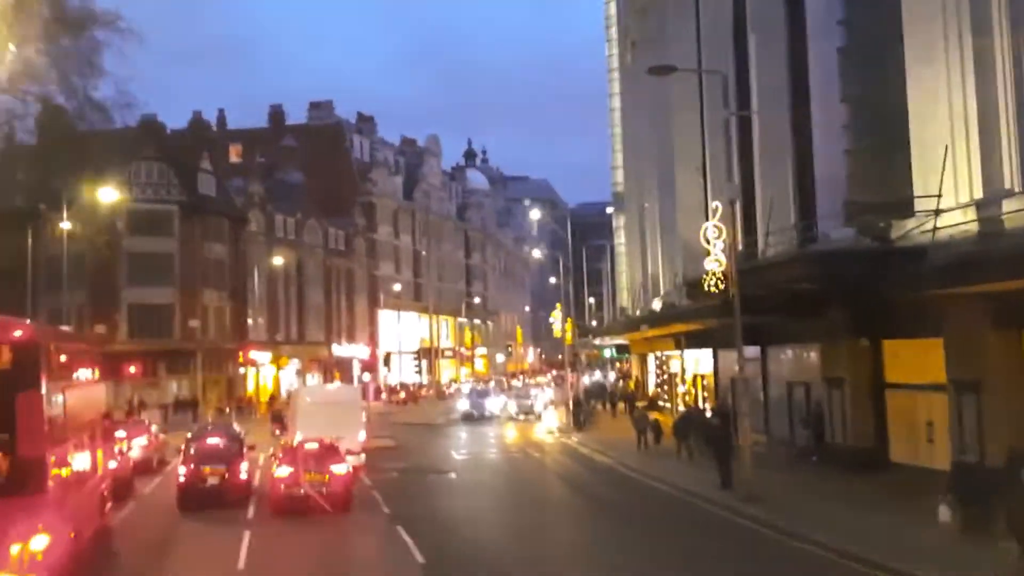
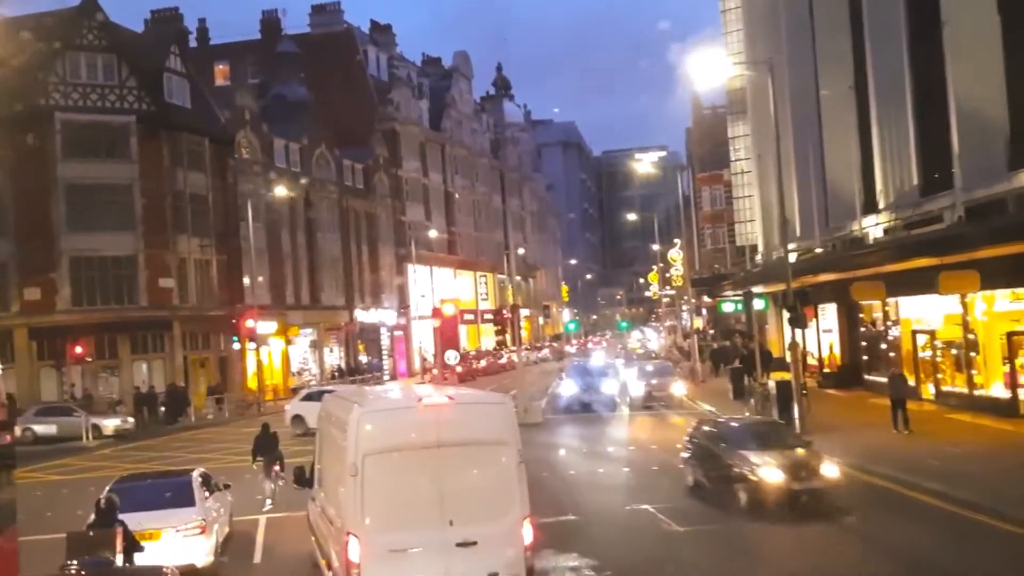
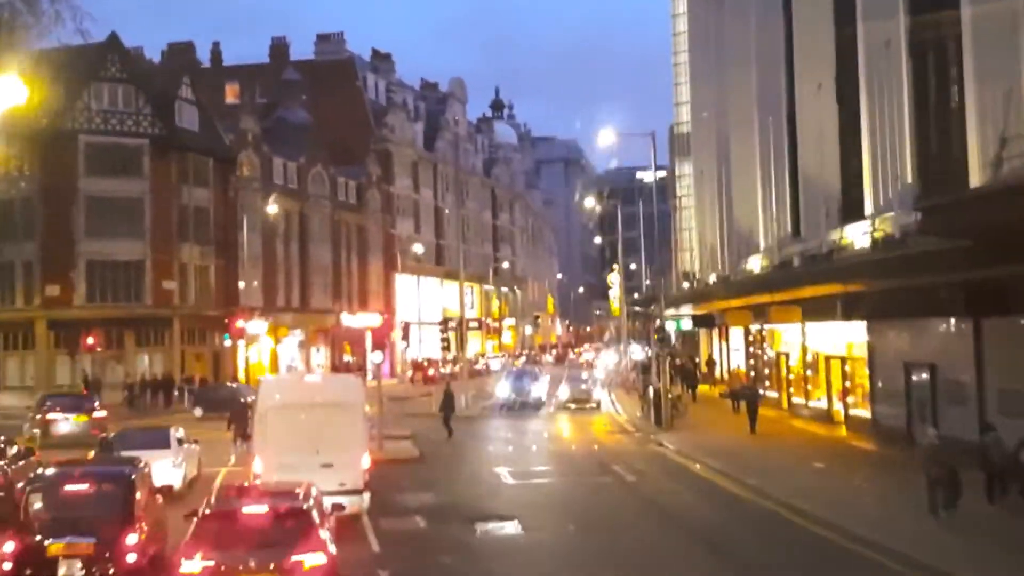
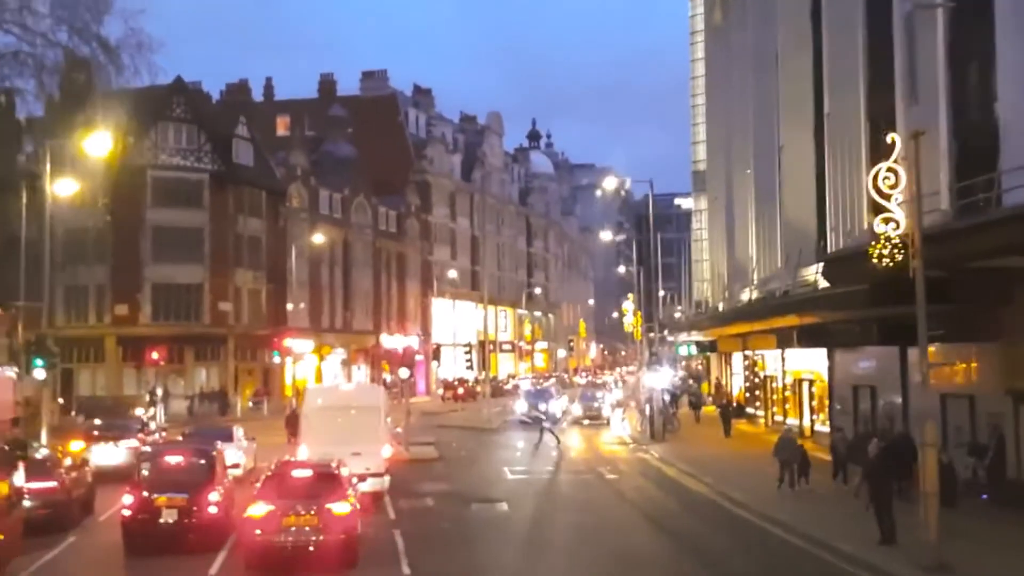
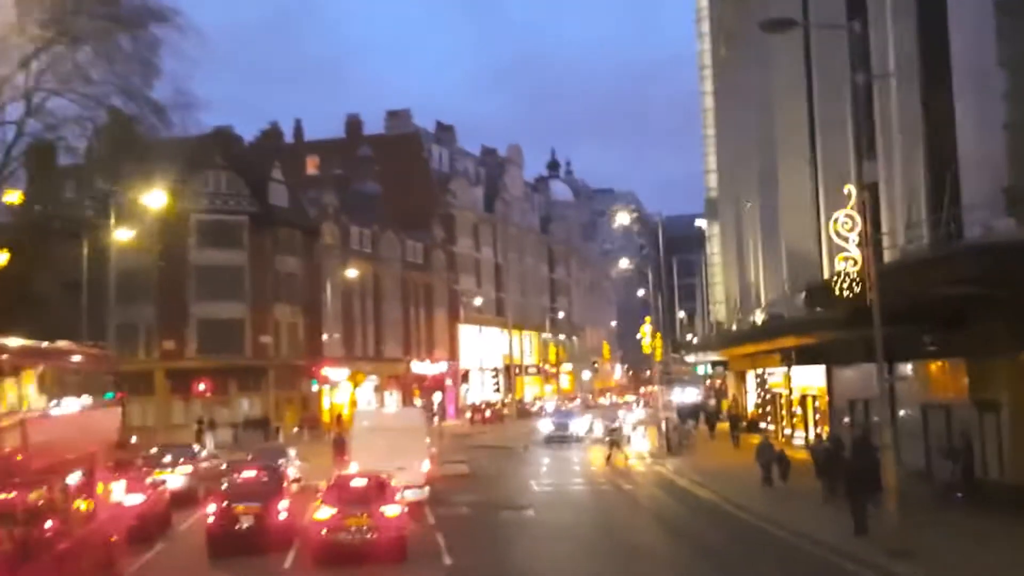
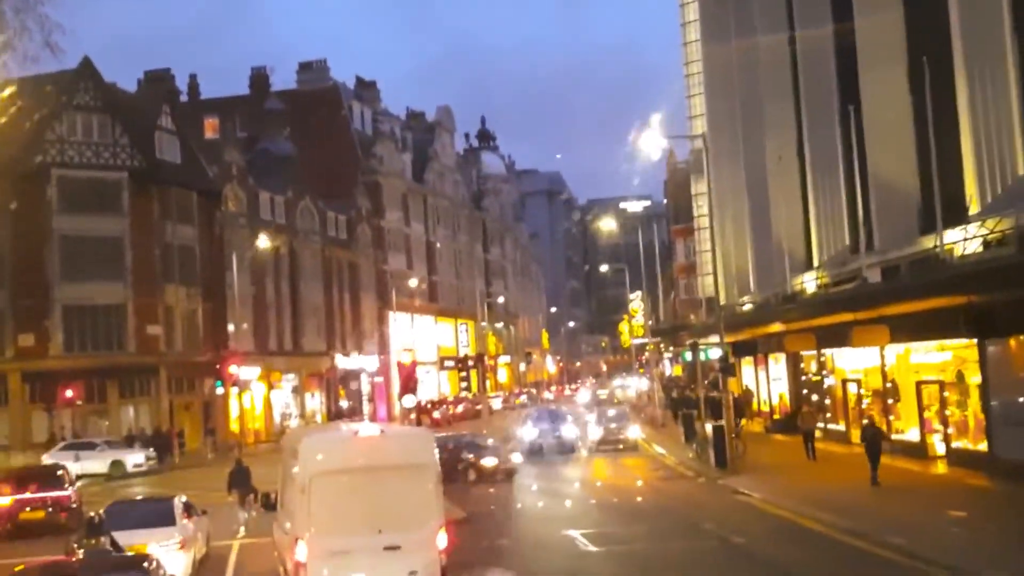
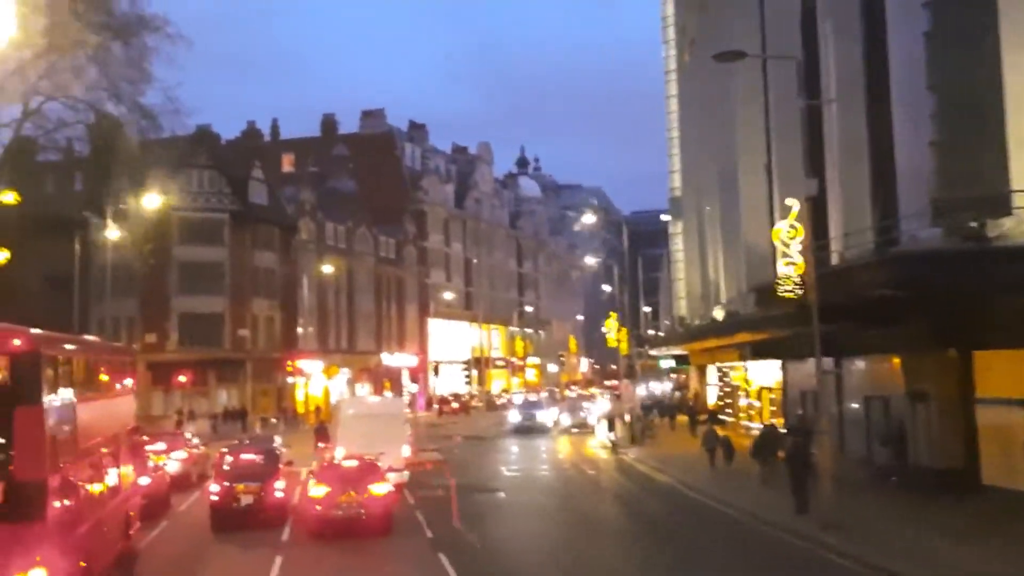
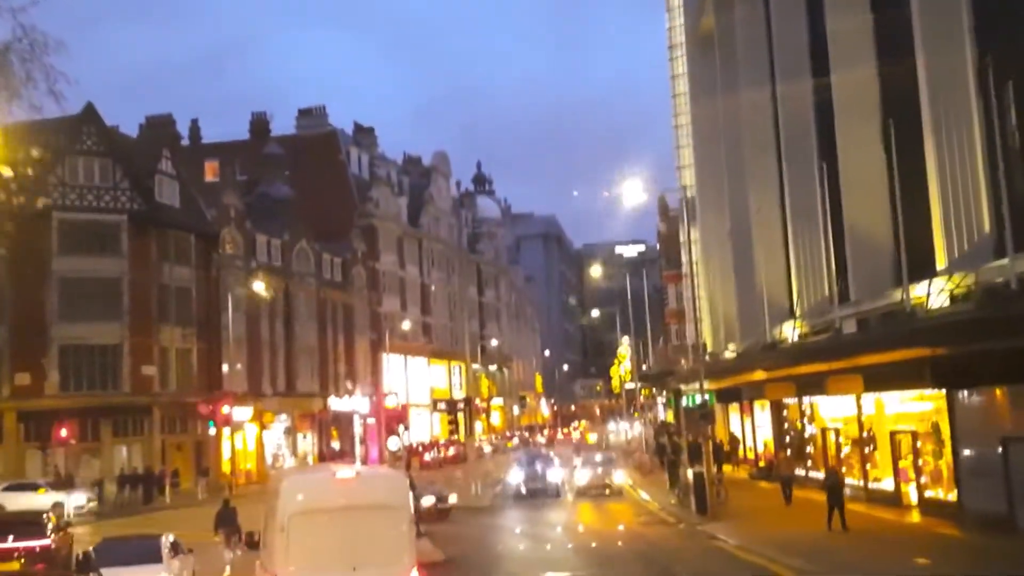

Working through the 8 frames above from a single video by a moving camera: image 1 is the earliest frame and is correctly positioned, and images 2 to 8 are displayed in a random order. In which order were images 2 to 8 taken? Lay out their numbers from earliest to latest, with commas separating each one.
7, 5, 4, 3, 8, 6, 2
